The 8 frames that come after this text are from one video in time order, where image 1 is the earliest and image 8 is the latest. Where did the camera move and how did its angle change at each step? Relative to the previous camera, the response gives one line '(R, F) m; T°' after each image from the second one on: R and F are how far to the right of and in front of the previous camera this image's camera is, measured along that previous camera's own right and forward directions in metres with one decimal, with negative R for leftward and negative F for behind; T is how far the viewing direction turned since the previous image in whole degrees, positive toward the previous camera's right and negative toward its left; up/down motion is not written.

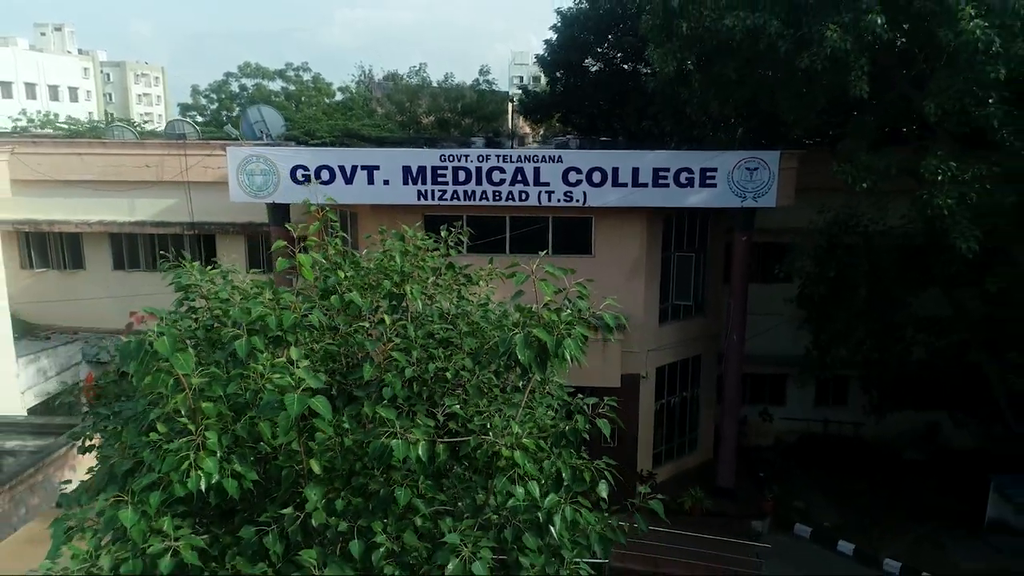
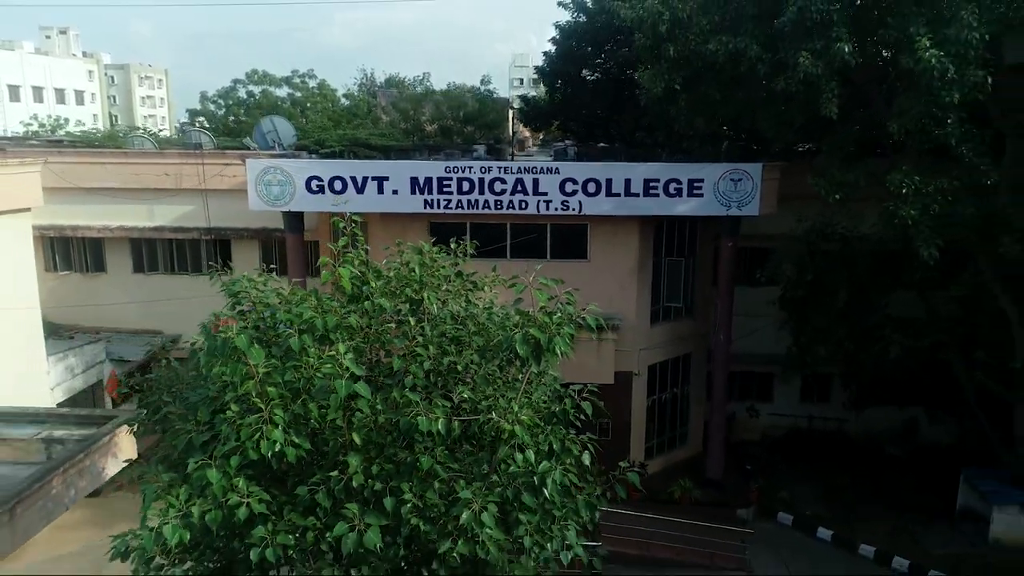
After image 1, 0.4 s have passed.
(0.0, -0.7) m; 0°
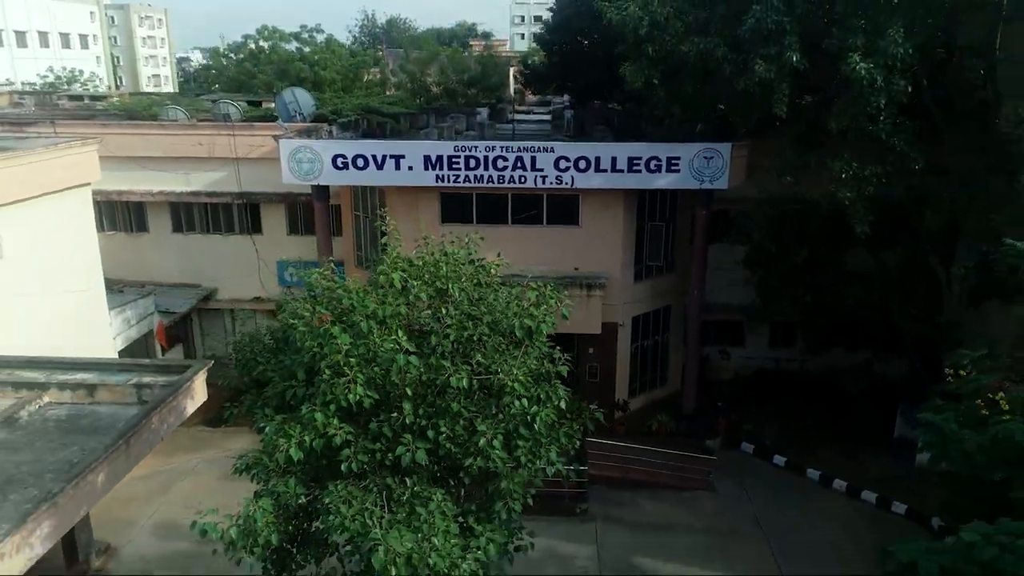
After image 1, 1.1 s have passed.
(0.0, -1.6) m; 0°
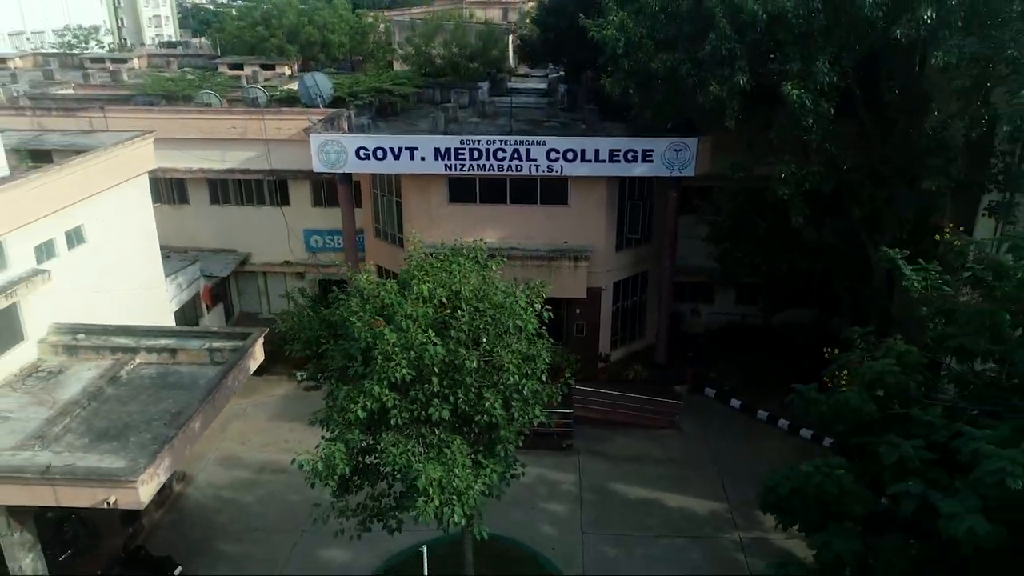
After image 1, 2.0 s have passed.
(0.0, -2.1) m; 0°
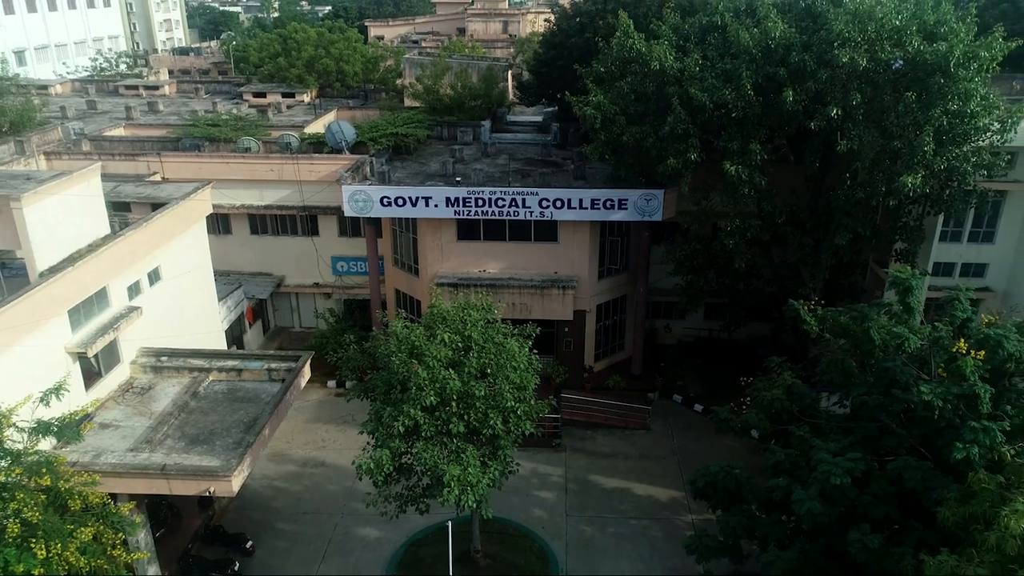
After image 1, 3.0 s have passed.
(0.0, -2.8) m; 0°
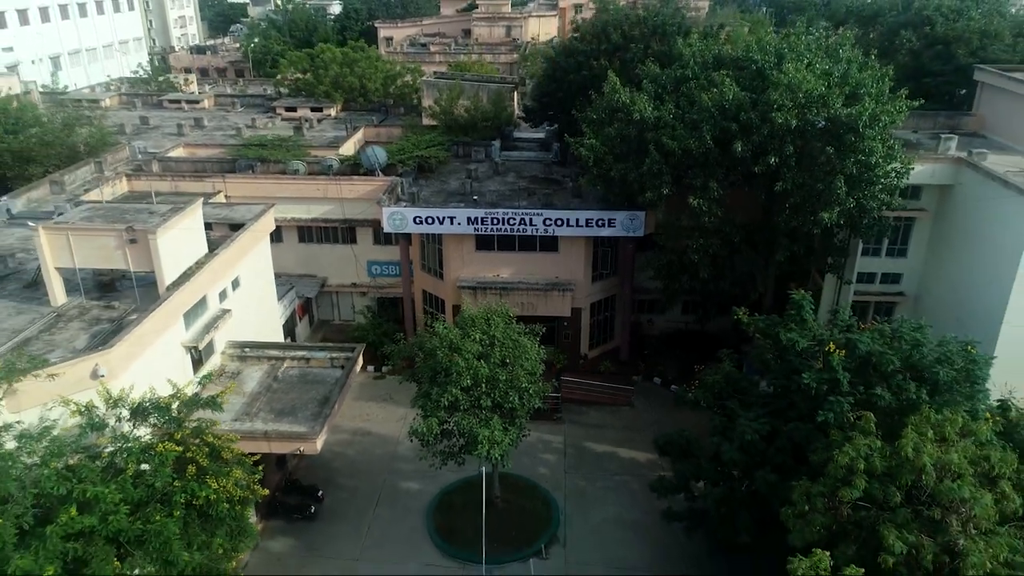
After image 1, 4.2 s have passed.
(-0.3, -3.7) m; 0°
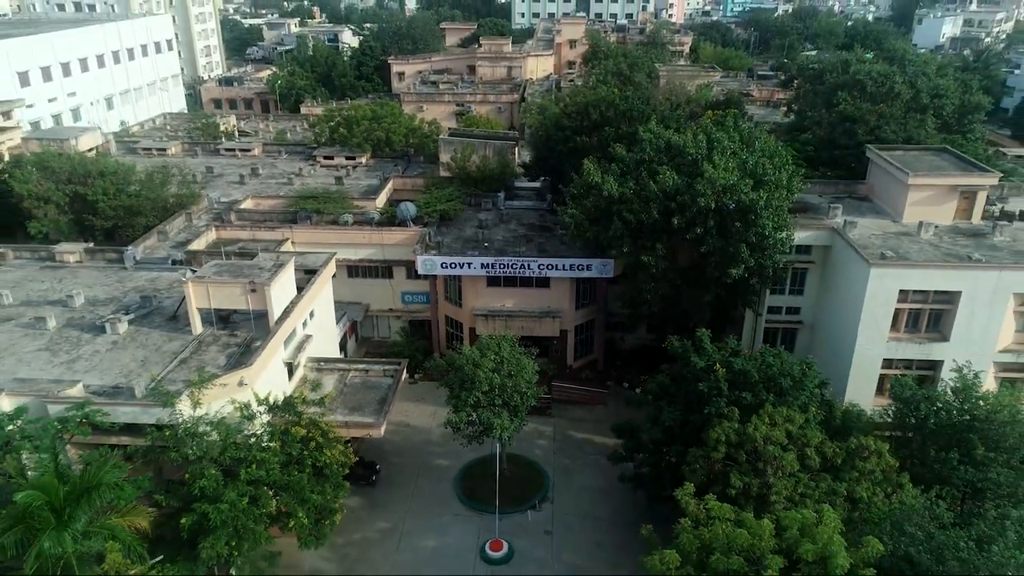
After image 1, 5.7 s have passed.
(-0.1, -6.7) m; 0°
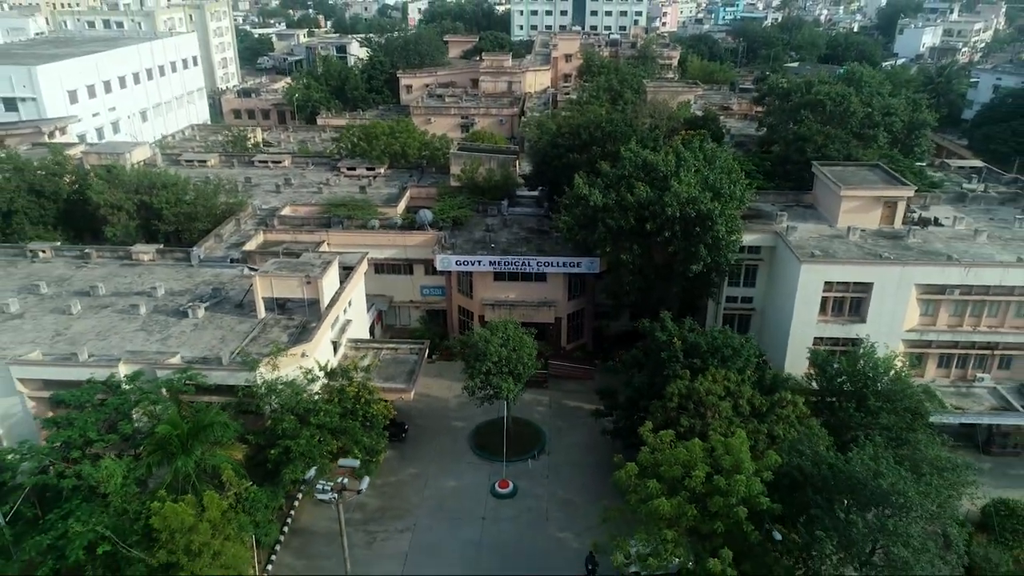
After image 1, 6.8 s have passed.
(-0.2, -5.3) m; 0°
